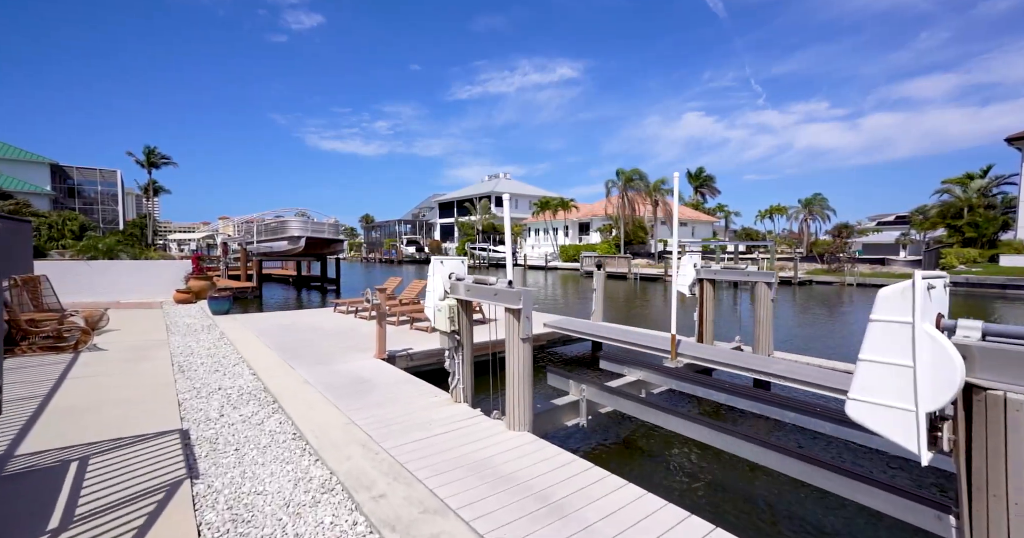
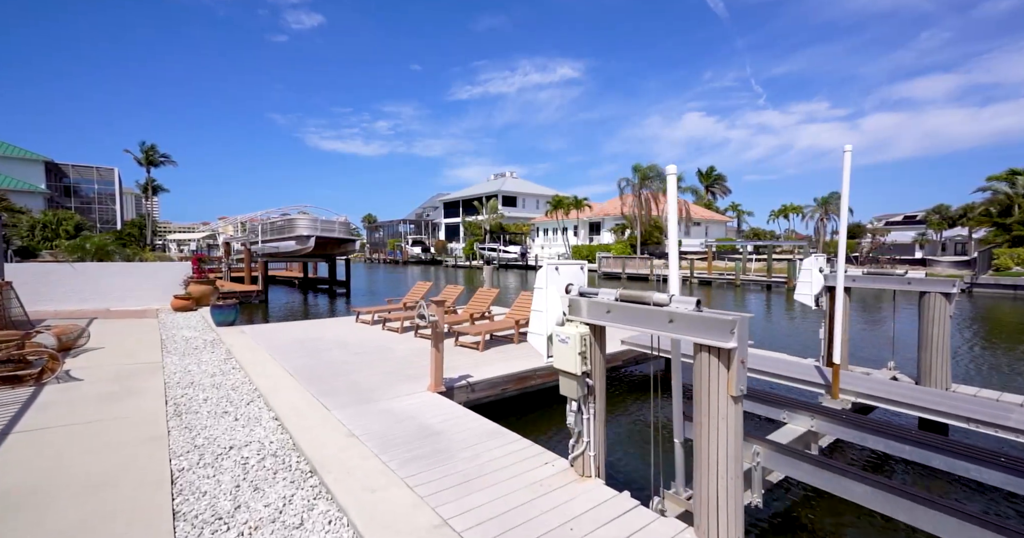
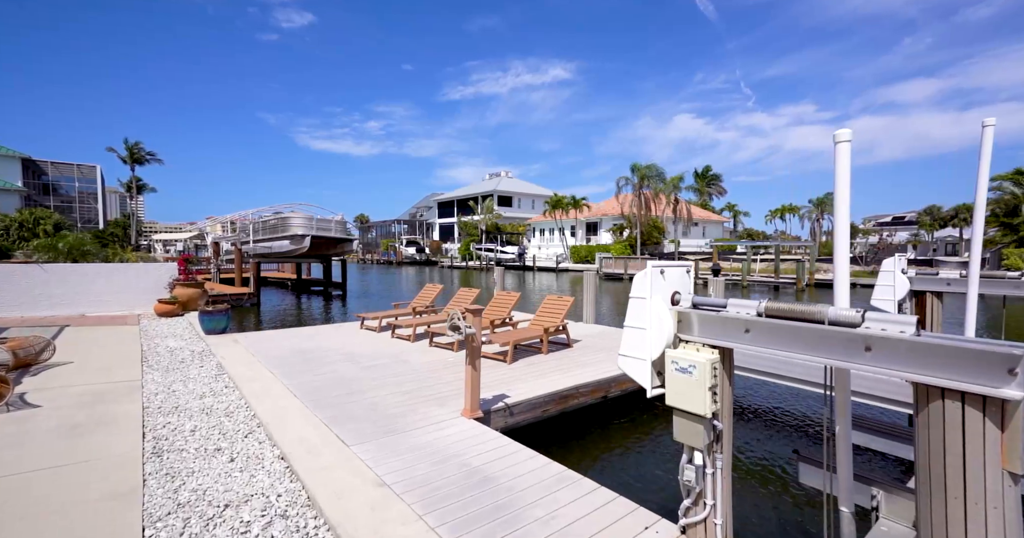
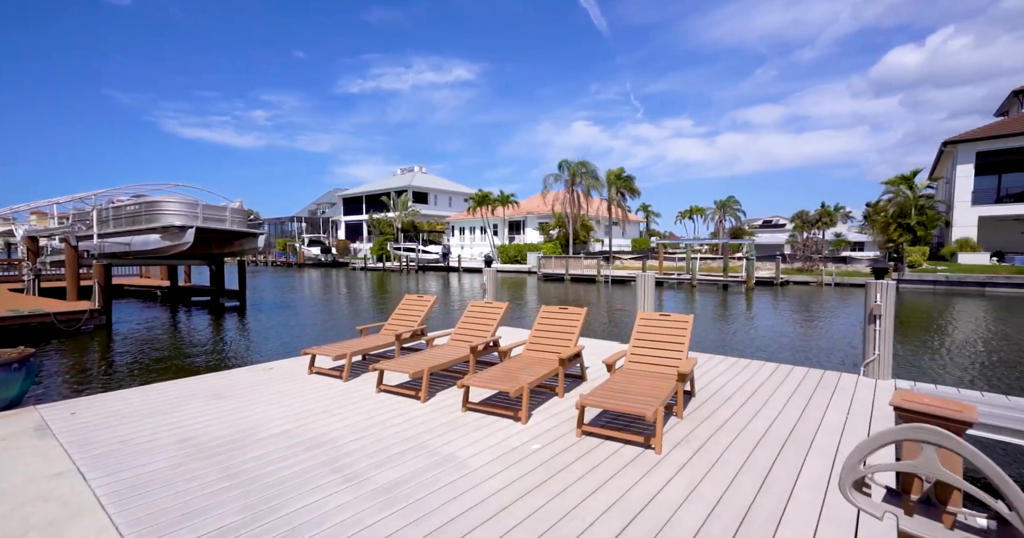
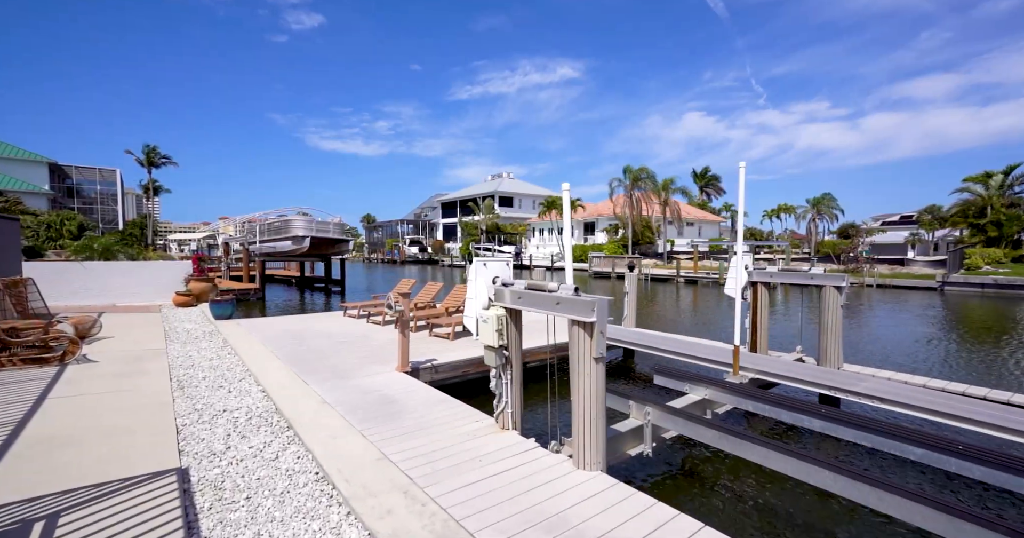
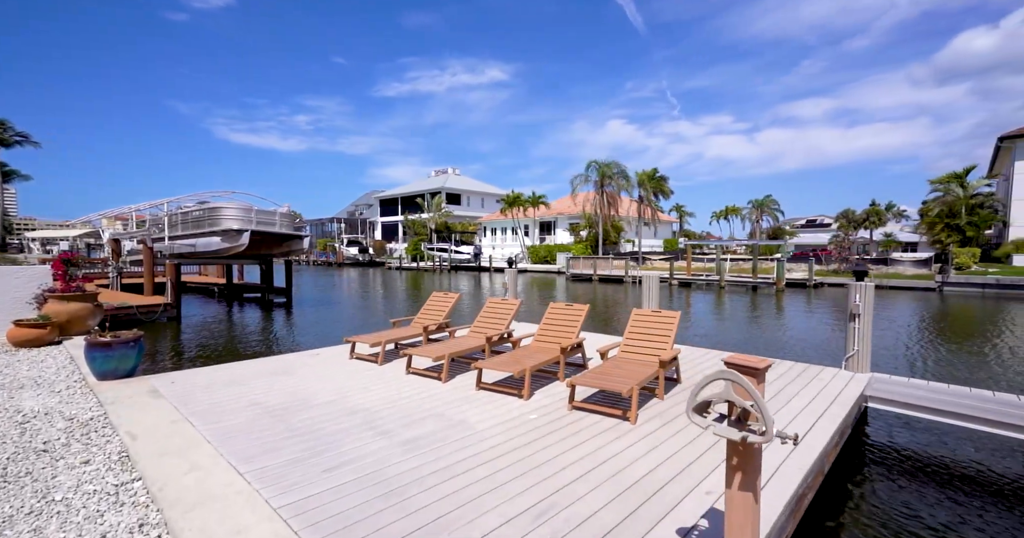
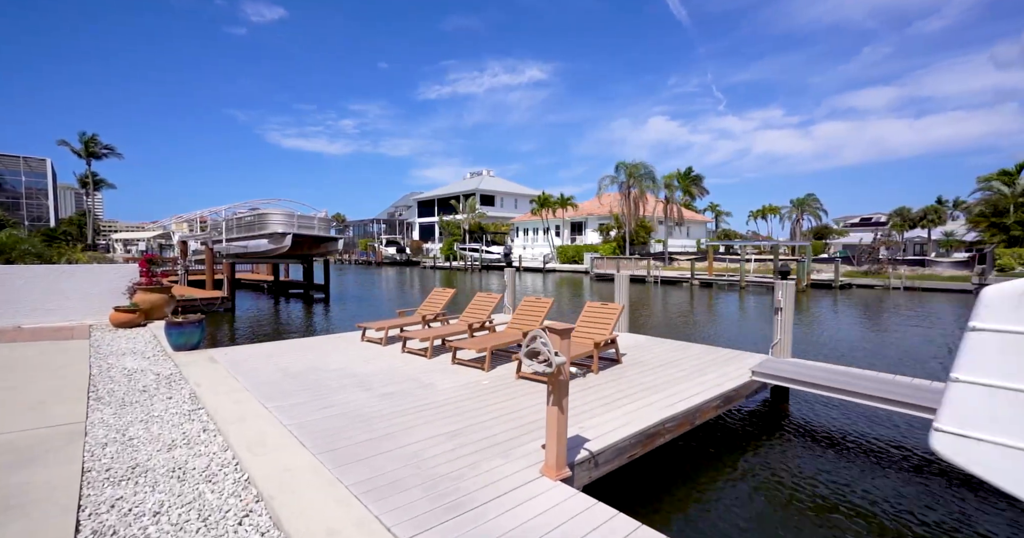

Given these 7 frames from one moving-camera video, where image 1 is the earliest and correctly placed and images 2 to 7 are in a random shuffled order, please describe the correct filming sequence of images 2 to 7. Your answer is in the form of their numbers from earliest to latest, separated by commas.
5, 2, 3, 7, 6, 4
